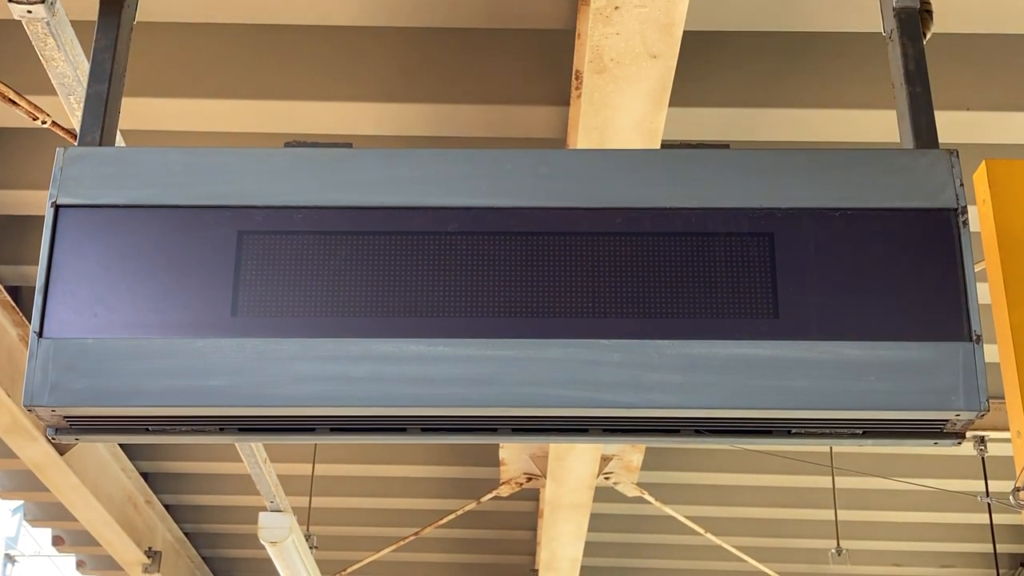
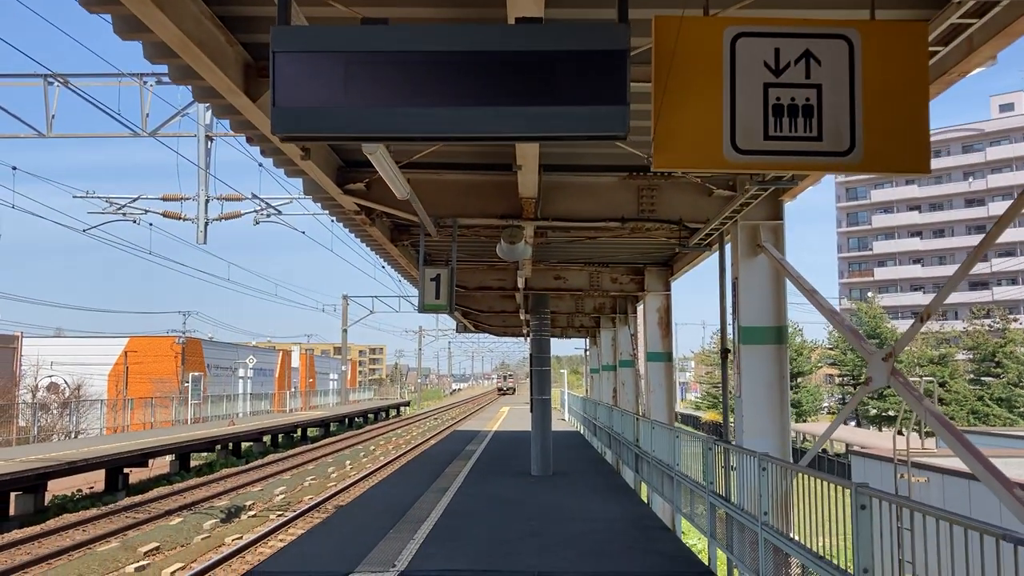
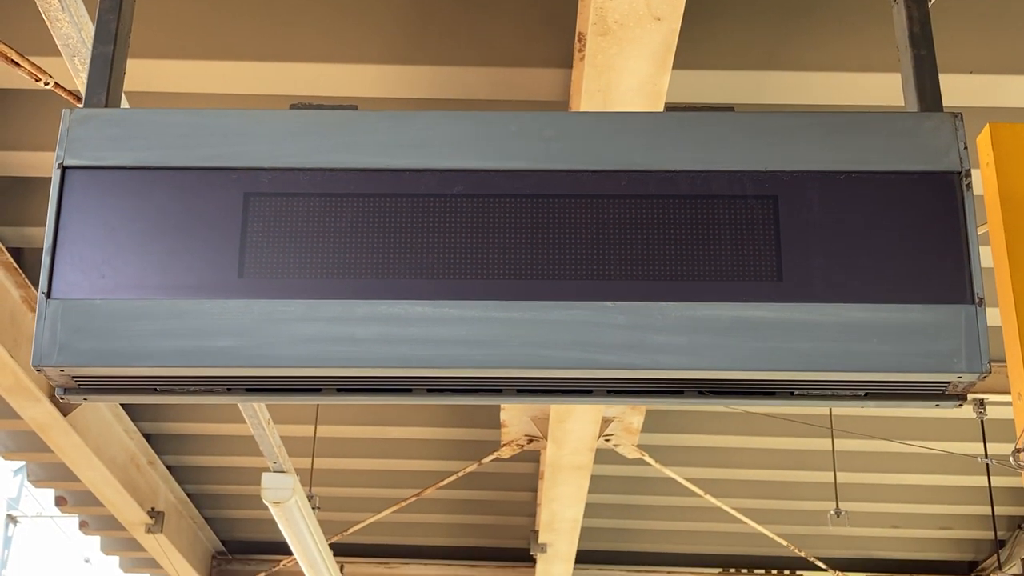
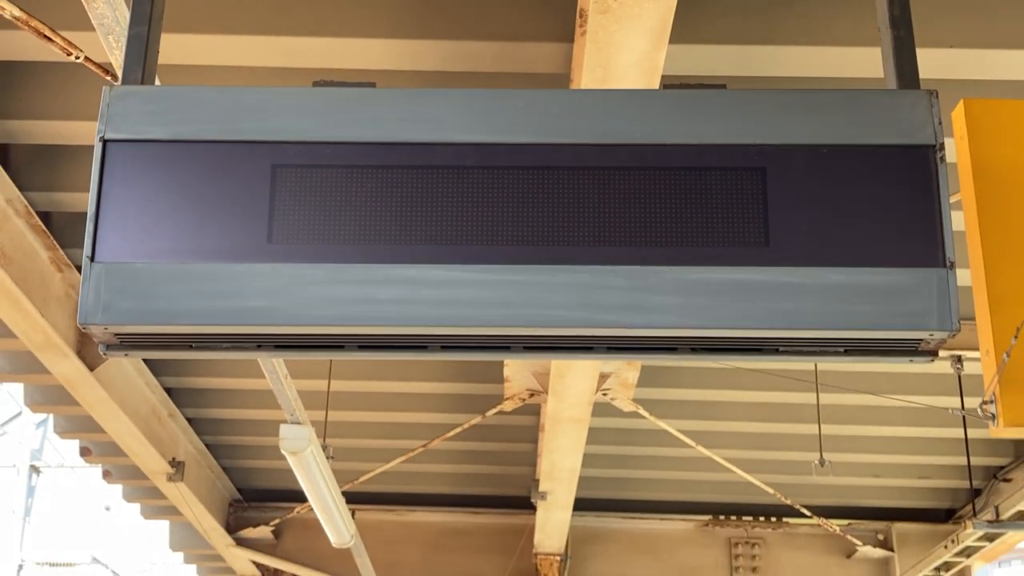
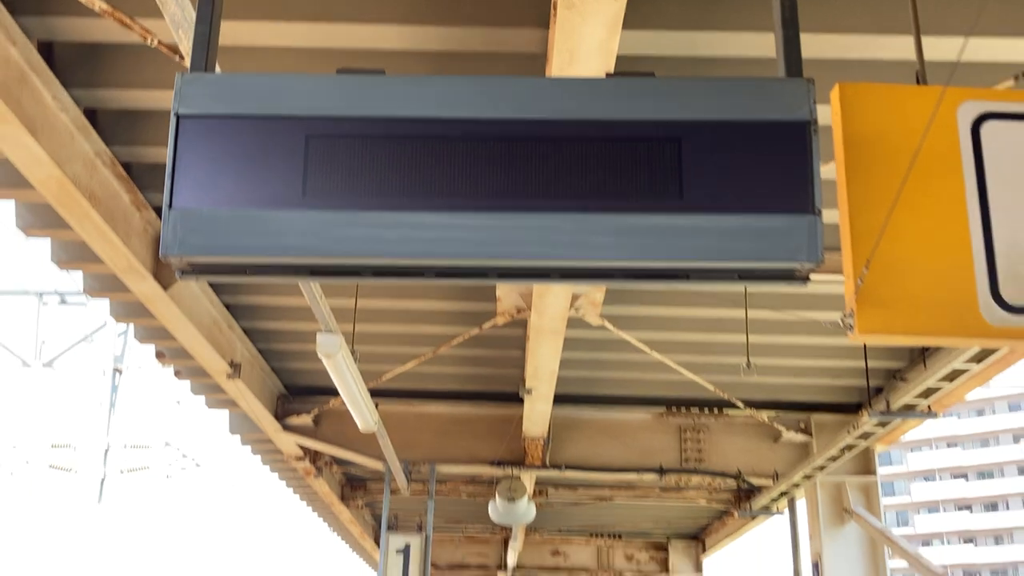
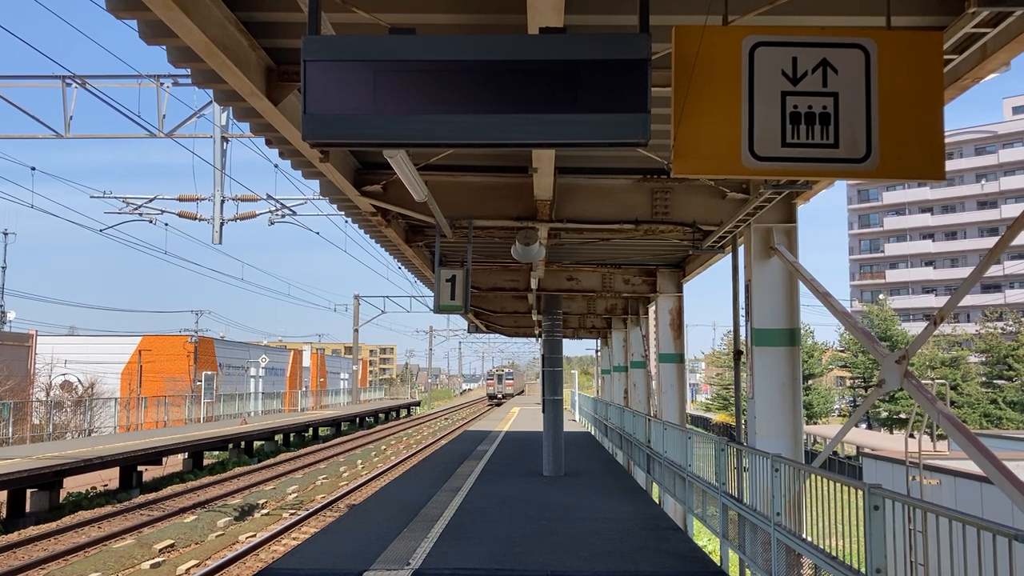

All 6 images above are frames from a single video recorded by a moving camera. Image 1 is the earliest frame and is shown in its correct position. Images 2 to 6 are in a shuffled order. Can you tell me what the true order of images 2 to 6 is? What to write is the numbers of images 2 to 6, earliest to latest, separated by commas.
3, 4, 5, 2, 6
